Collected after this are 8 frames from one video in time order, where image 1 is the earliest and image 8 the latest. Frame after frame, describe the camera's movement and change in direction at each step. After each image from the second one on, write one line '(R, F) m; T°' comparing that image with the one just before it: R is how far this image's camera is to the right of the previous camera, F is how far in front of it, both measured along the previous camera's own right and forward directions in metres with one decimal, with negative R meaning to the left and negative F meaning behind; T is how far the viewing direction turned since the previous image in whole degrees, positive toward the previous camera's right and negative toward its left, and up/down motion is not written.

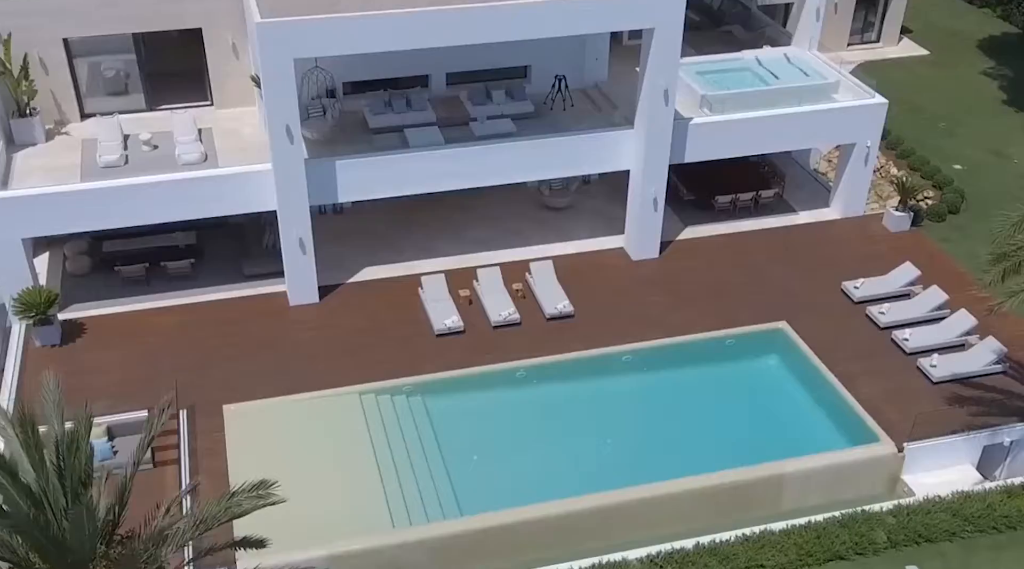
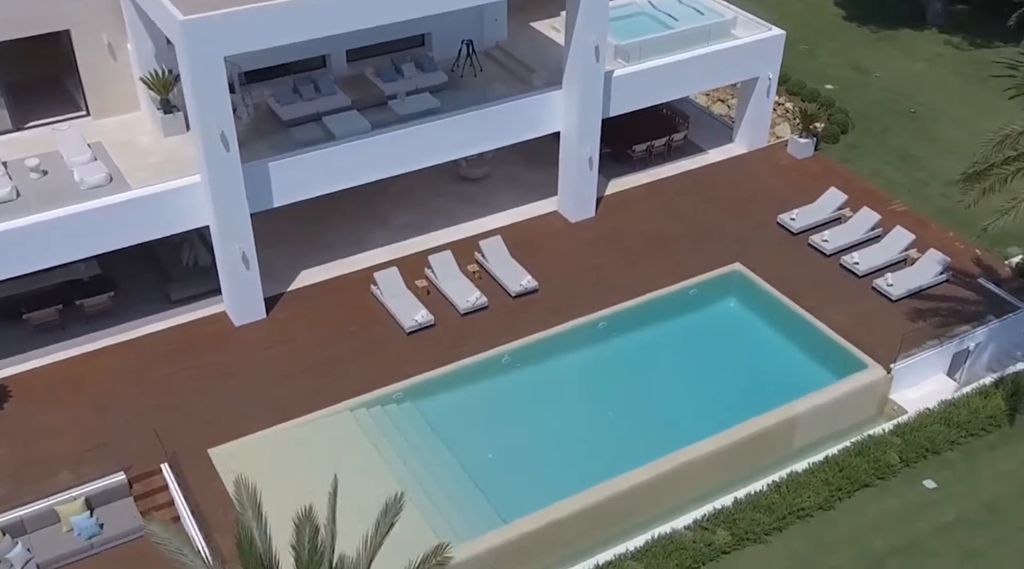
(-3.8, +1.4) m; +12°
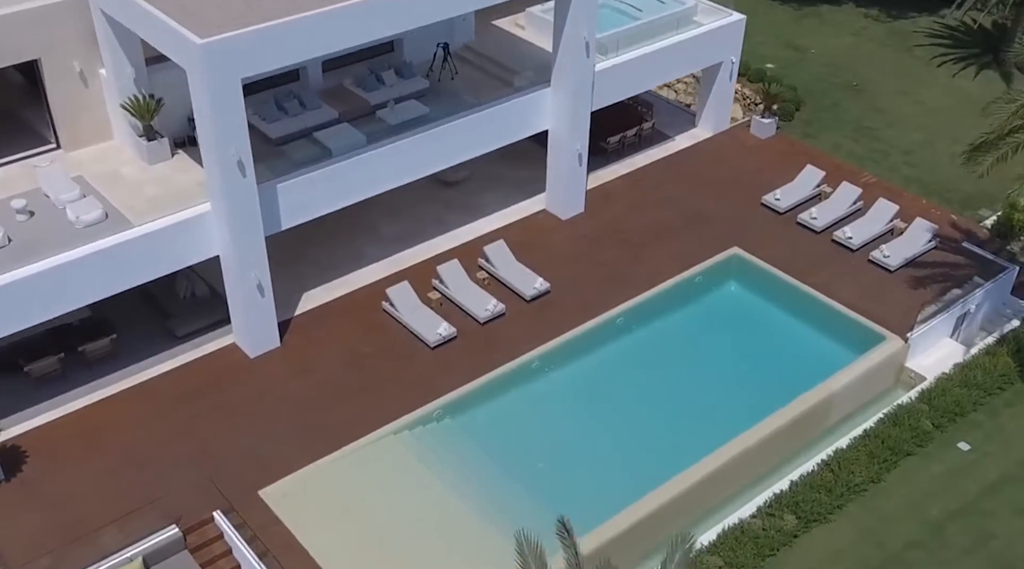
(-3.0, +0.5) m; +7°
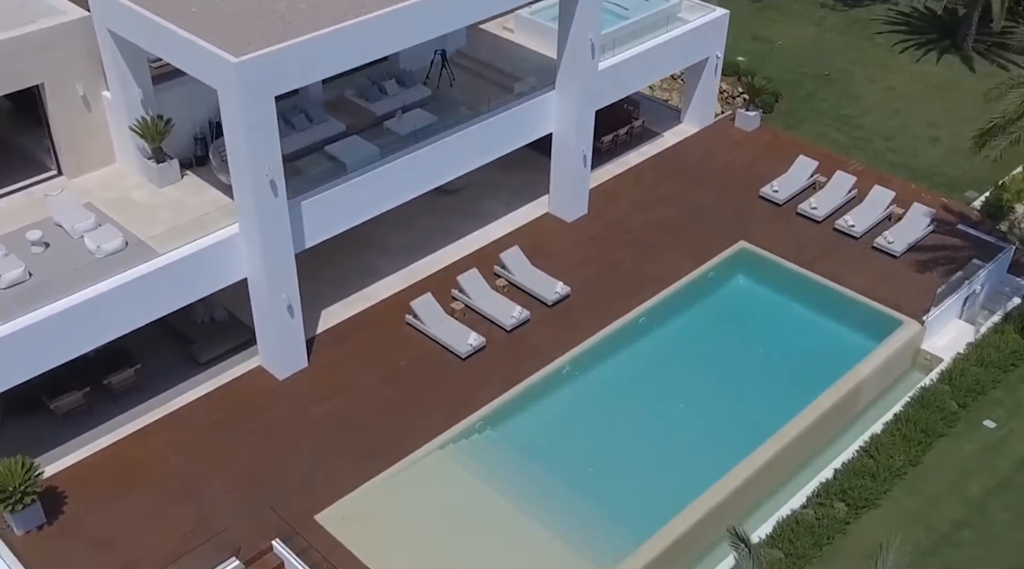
(-2.1, +0.2) m; +4°
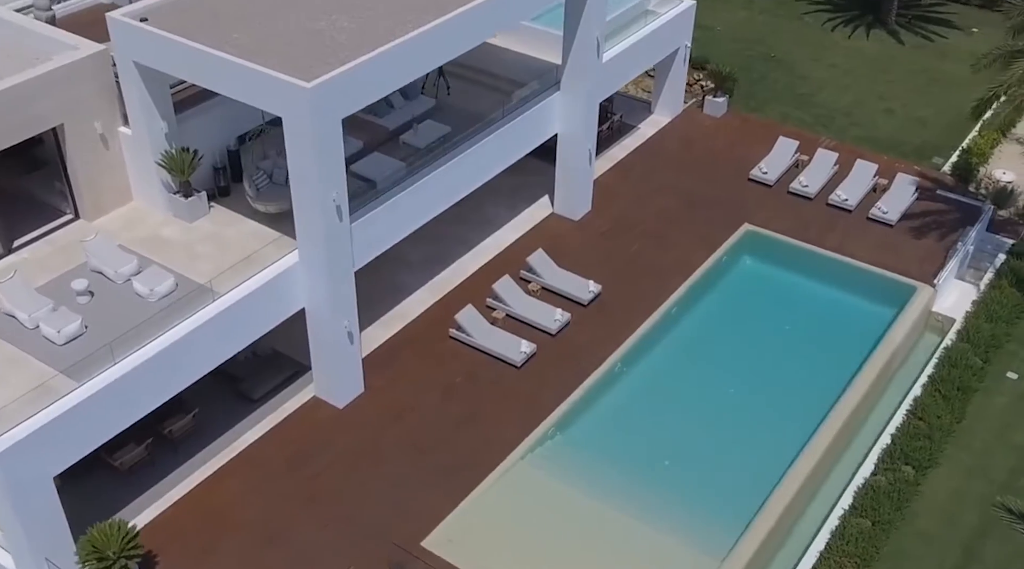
(-3.5, +0.3) m; +8°
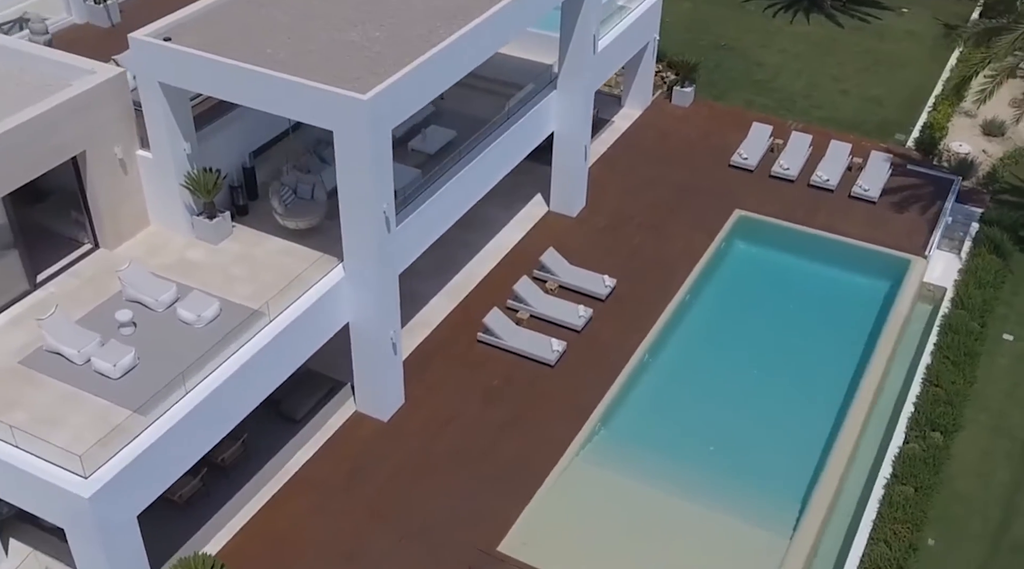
(-2.6, +0.1) m; +6°
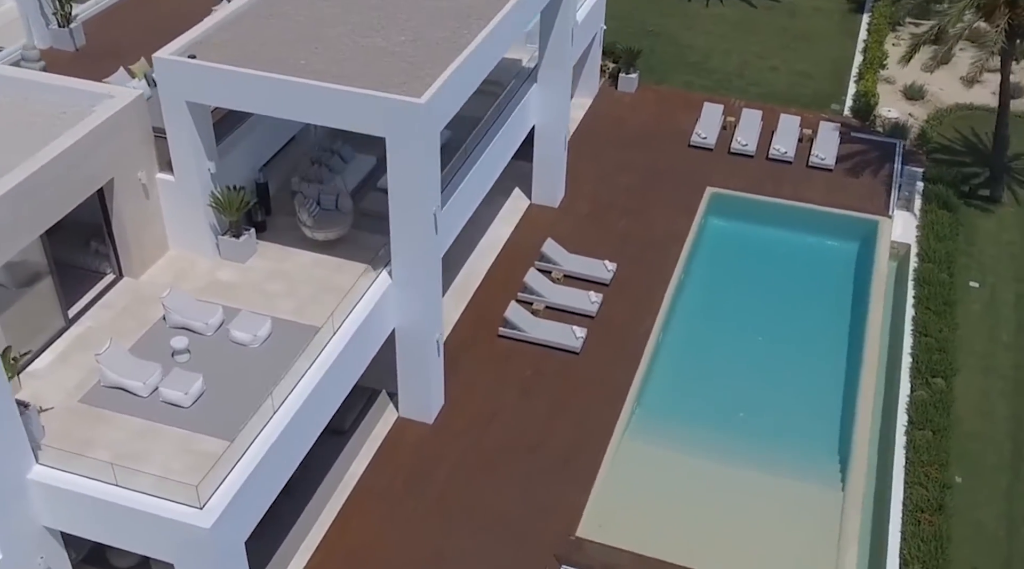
(-3.1, -0.1) m; +7°
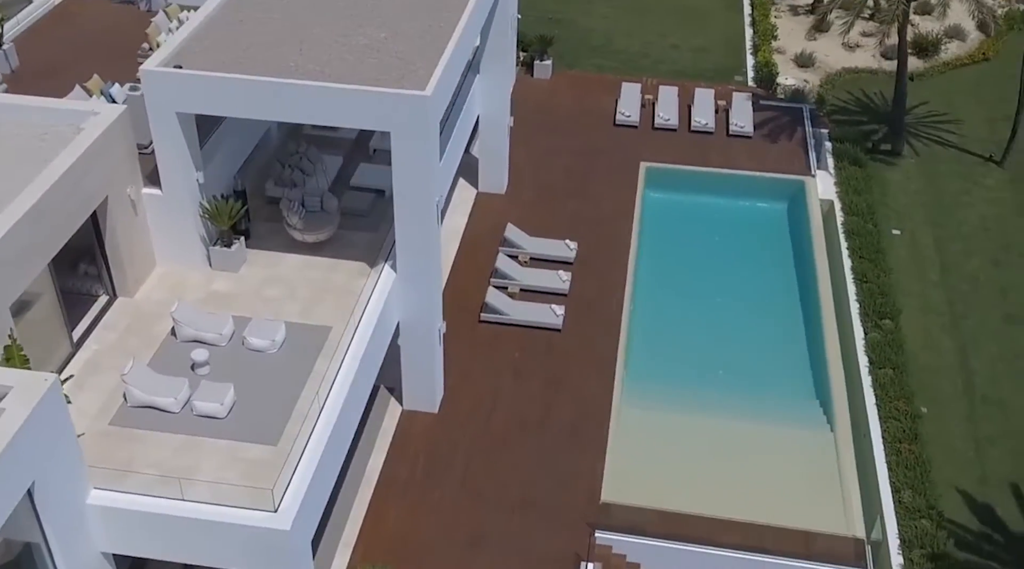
(-2.5, -0.3) m; +8°
